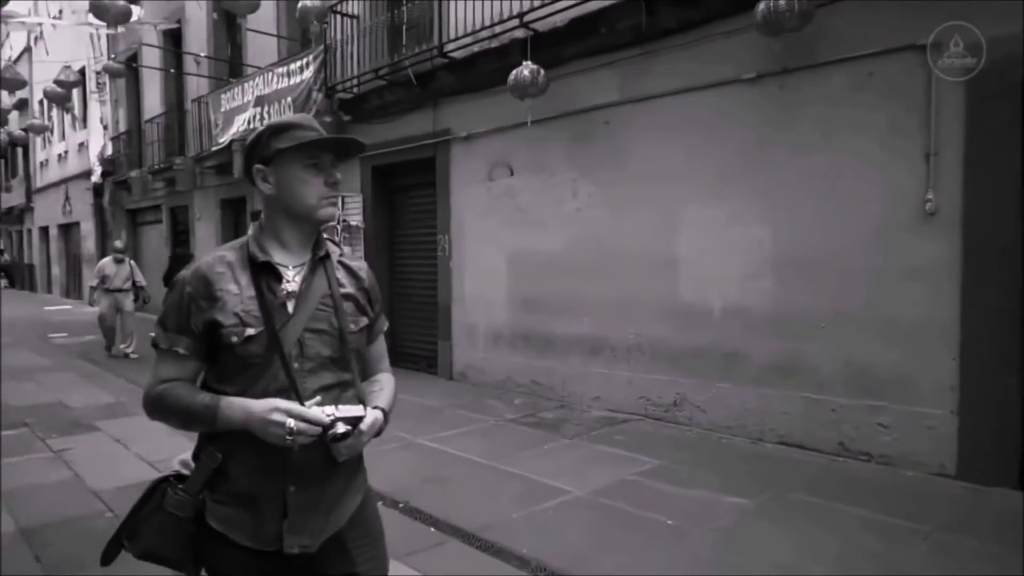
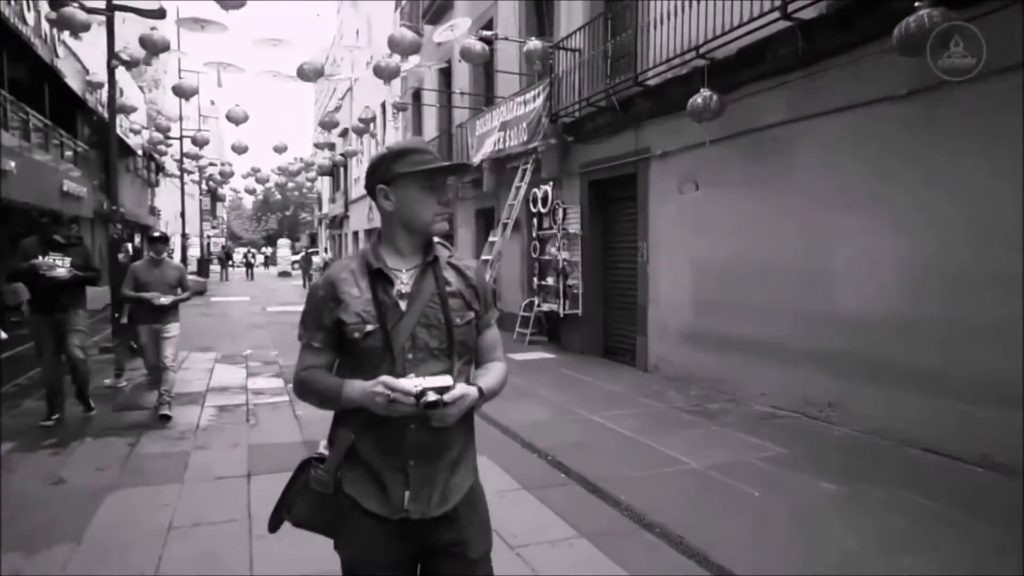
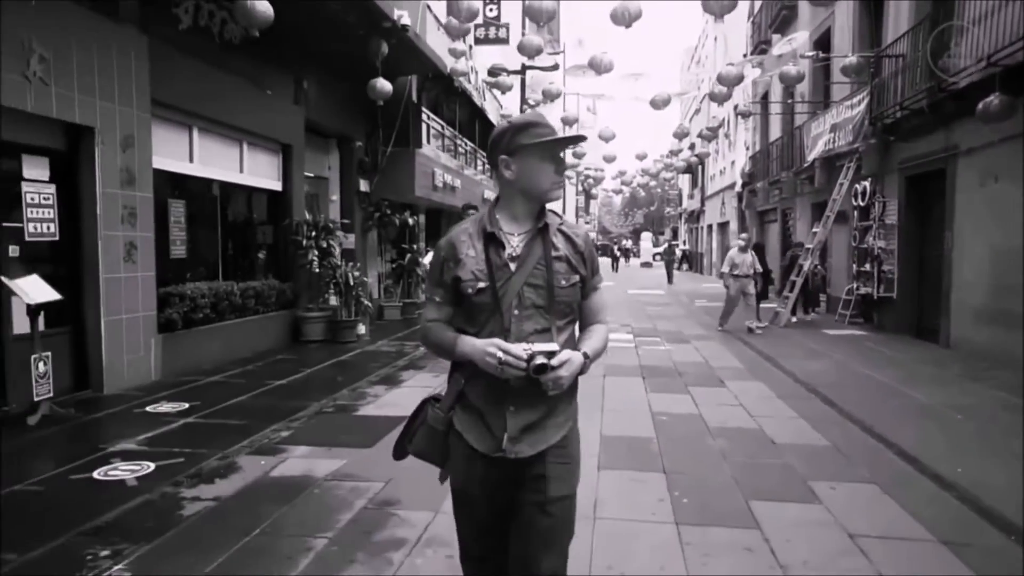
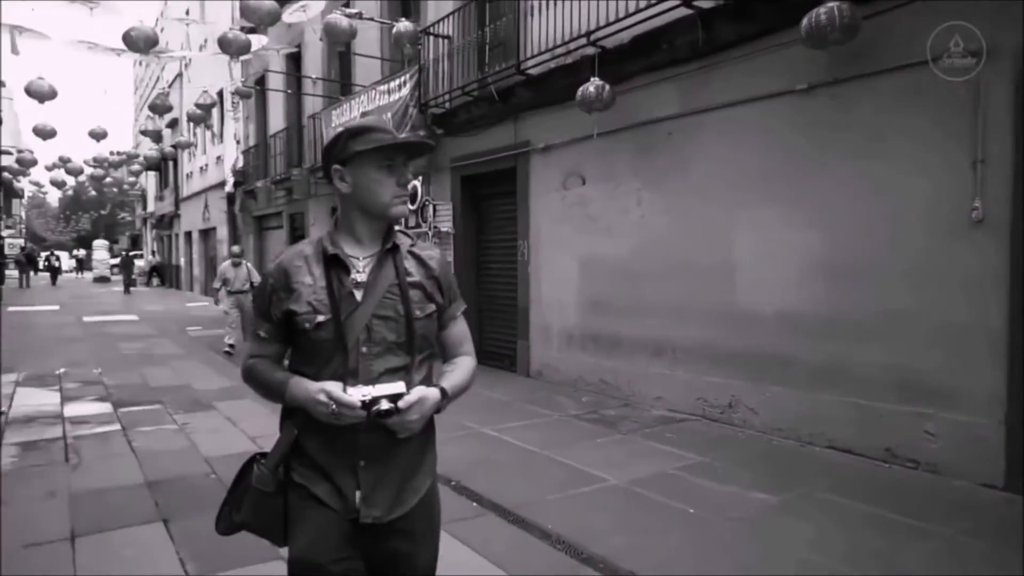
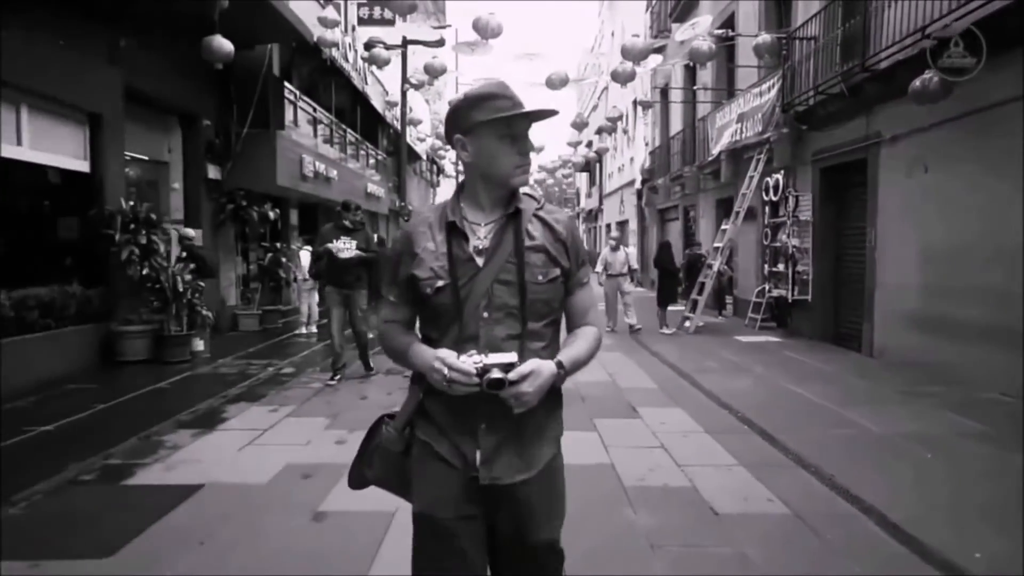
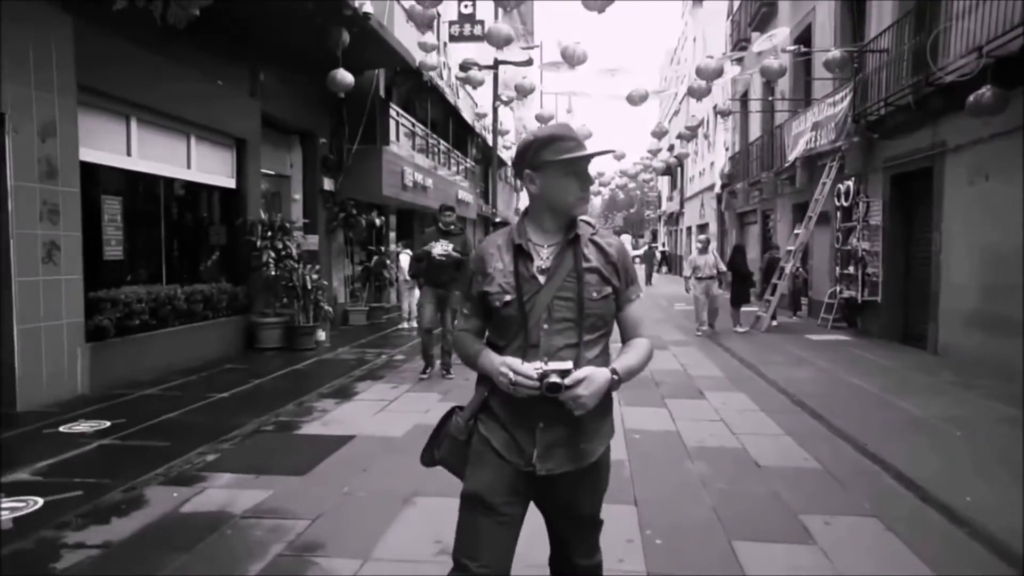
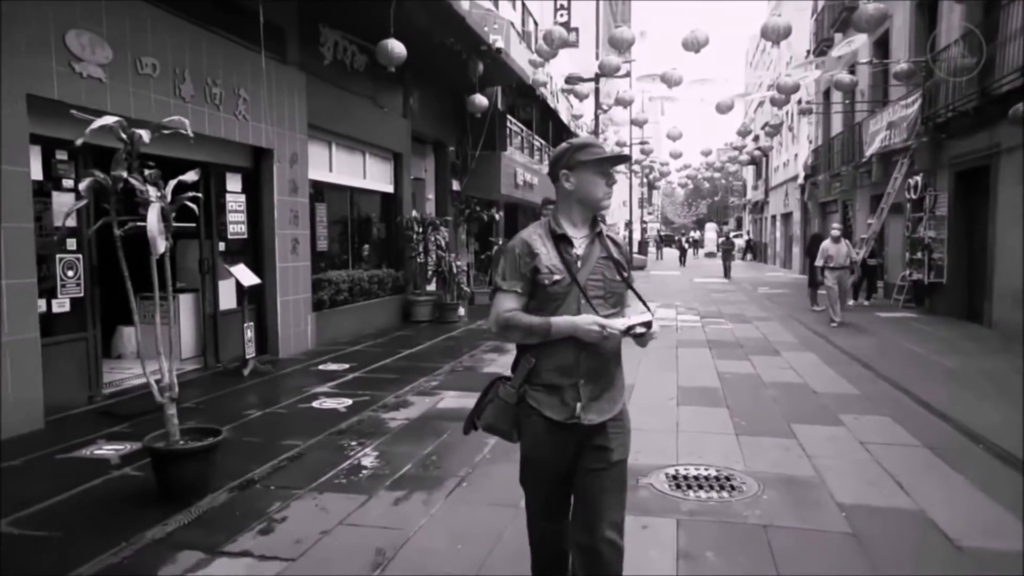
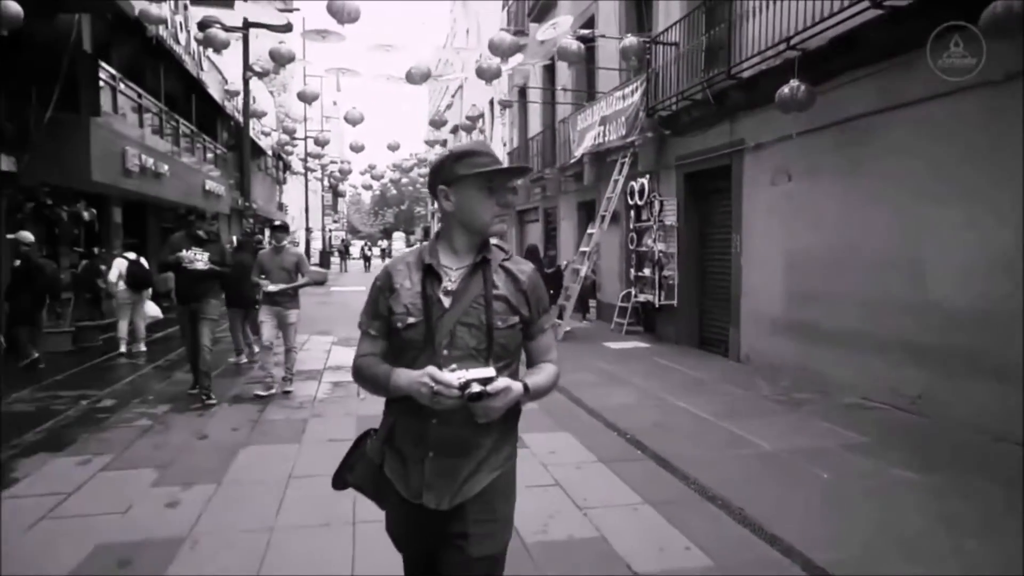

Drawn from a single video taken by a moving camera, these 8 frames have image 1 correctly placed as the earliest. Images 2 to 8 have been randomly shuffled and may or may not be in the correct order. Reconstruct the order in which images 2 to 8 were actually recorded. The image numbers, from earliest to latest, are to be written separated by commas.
4, 2, 8, 5, 6, 3, 7
